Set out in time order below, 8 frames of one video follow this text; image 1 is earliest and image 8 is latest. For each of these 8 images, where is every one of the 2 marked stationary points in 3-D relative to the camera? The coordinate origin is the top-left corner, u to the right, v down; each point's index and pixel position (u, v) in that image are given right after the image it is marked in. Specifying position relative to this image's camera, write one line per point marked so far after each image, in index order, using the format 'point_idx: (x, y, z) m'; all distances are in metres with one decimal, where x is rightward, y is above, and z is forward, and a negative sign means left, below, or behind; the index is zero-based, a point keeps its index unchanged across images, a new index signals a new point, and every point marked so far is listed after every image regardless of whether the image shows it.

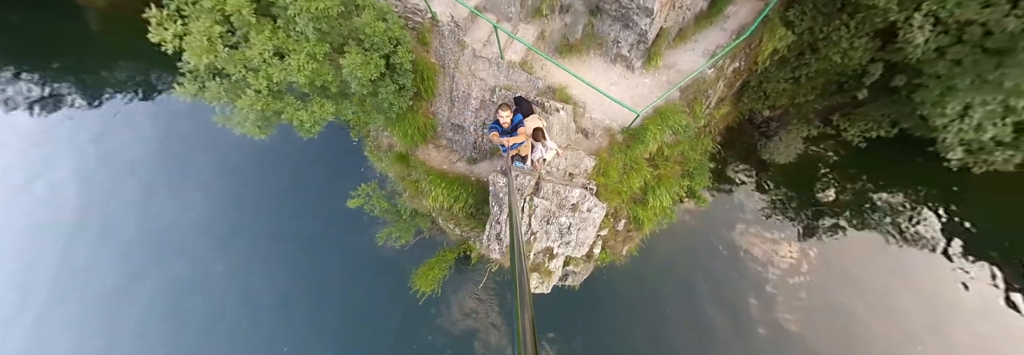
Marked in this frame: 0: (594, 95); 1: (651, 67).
0: (+2.2, +2.2, +7.6) m
1: (+3.6, +2.9, +7.5) m
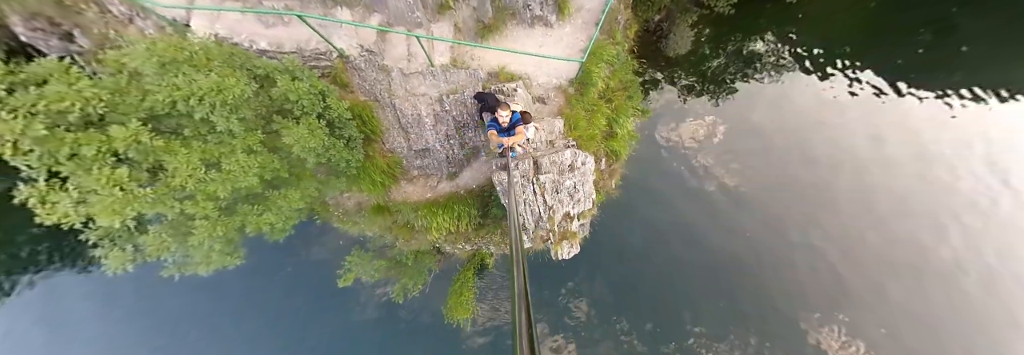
0: (+0.6, +3.2, +7.8) m
1: (+1.5, +4.4, +7.9) m
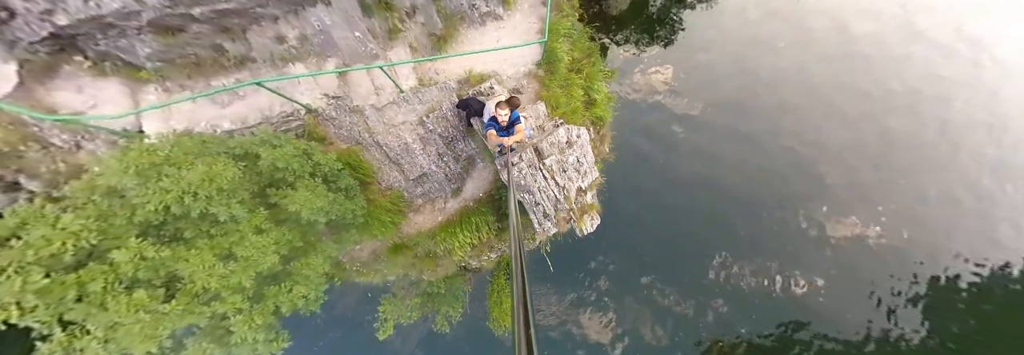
0: (-0.4, +3.3, +7.8) m
1: (0.0, +4.8, +7.9) m
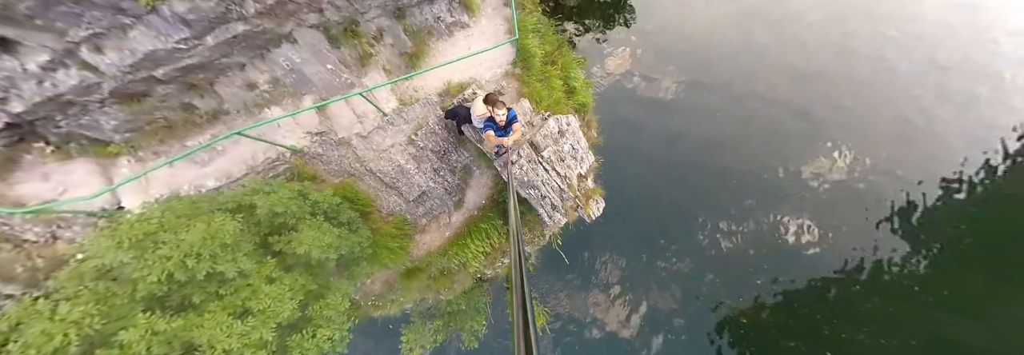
0: (-1.1, +3.1, +7.8) m
1: (-1.0, +4.6, +8.0) m
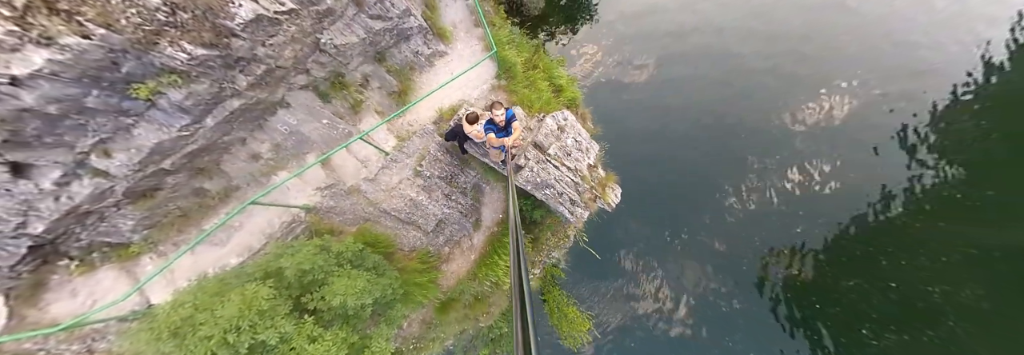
0: (-1.5, +2.5, +8.0) m
1: (-1.8, +4.0, +8.3) m
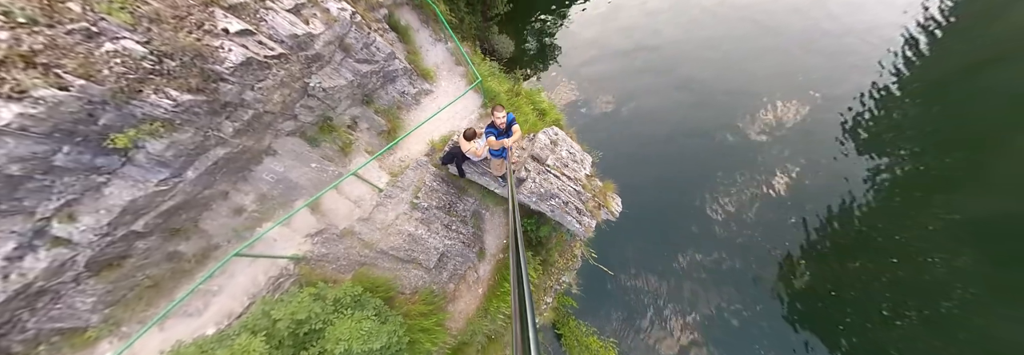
0: (-1.9, +1.6, +8.1) m
1: (-2.4, +3.0, +8.6) m
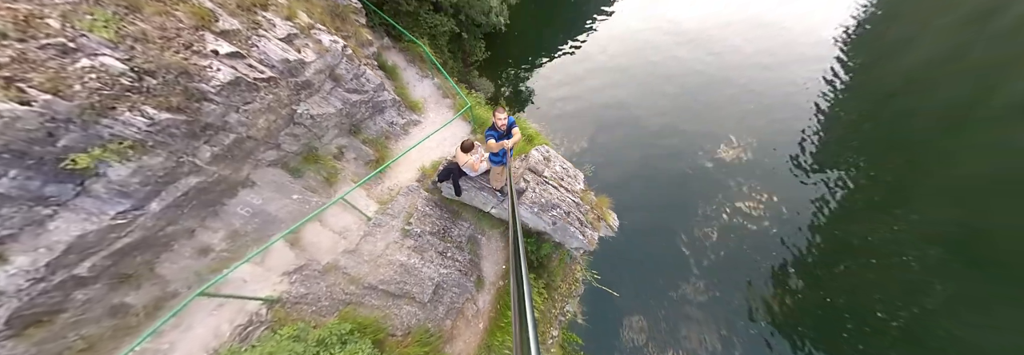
0: (-2.2, +0.8, +8.1) m
1: (-2.8, +2.1, +8.8) m
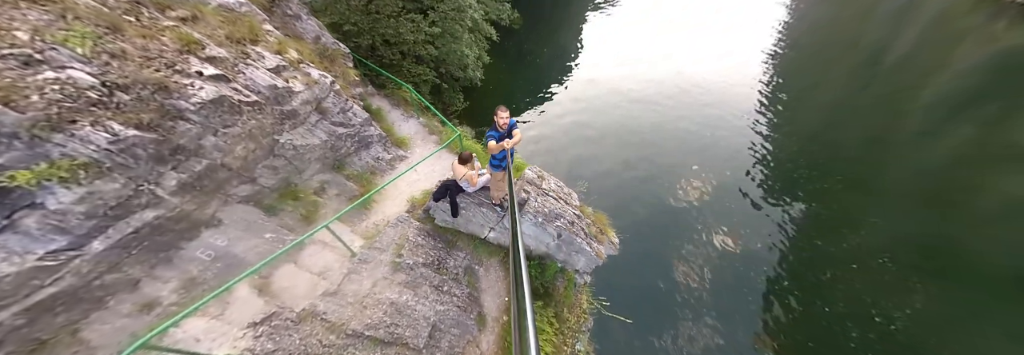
0: (-2.4, -0.1, +7.8) m
1: (-3.2, +0.9, +8.7) m
